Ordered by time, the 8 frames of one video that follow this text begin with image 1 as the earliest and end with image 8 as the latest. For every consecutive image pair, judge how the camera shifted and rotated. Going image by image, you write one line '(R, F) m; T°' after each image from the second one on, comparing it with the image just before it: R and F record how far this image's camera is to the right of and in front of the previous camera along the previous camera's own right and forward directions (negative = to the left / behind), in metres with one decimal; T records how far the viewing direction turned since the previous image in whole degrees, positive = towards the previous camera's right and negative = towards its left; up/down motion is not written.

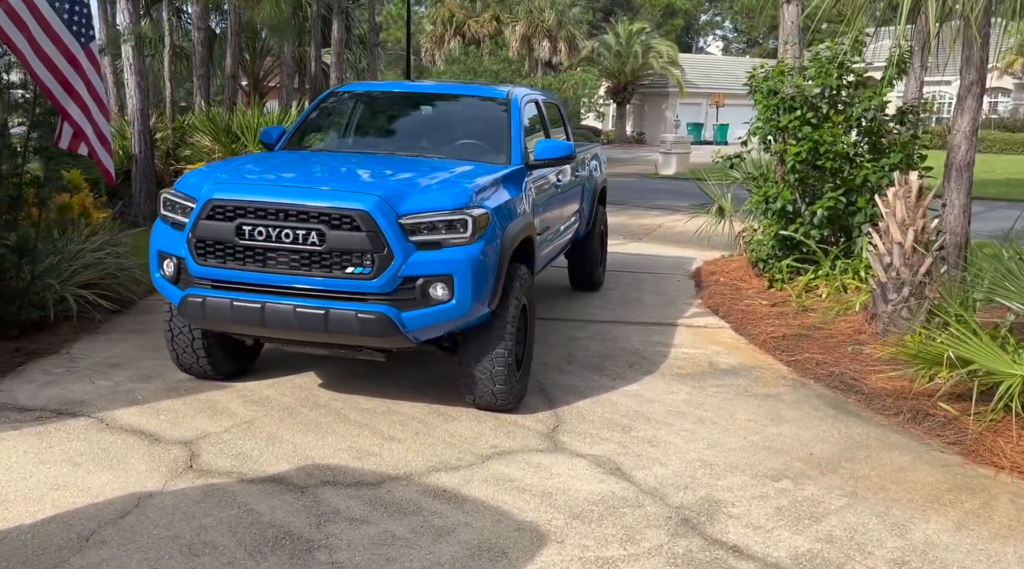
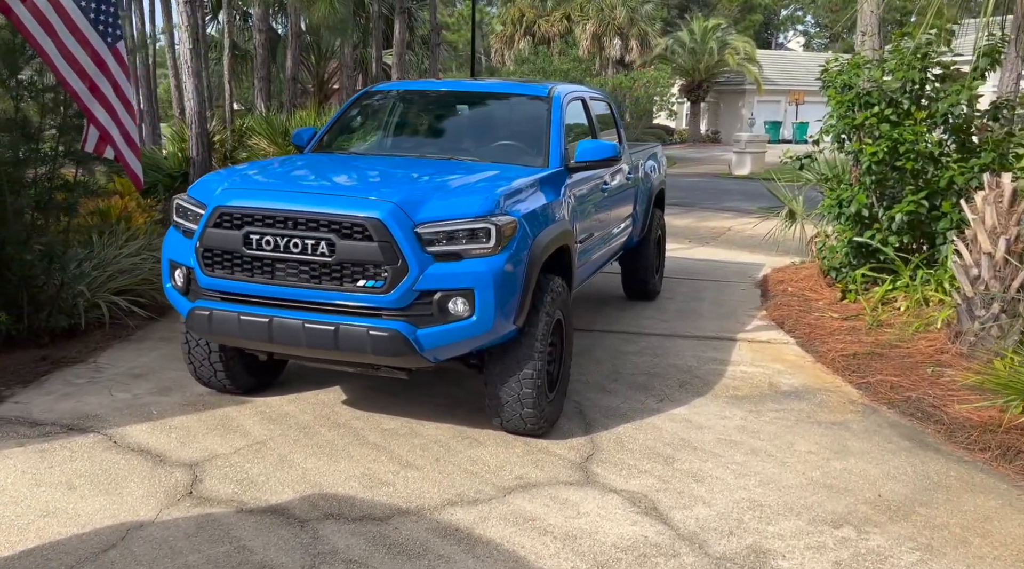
(+0.2, +0.4) m; -5°
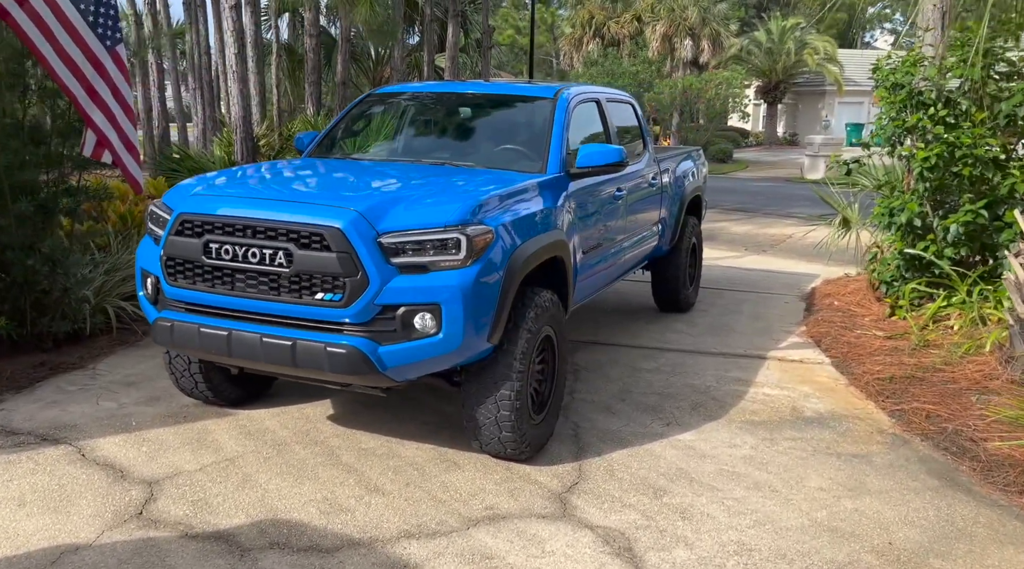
(+0.4, +0.3) m; -5°
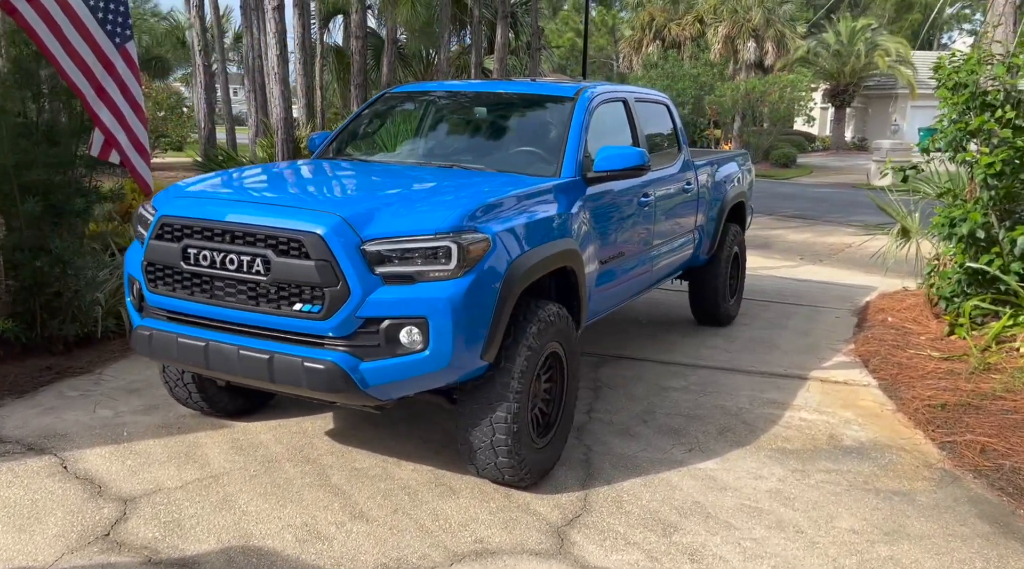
(+0.2, +0.3) m; -4°
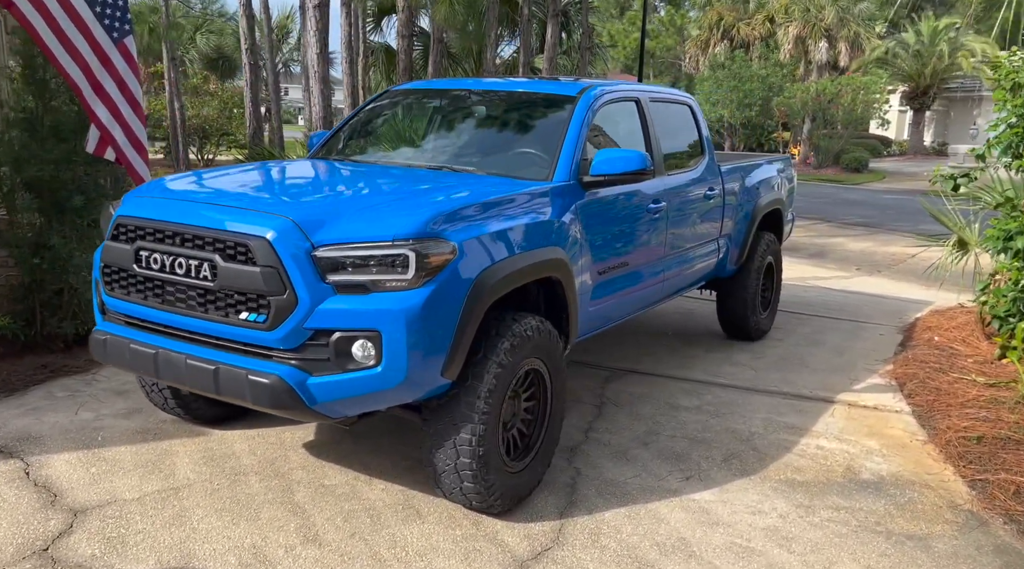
(+0.4, +0.3) m; -5°
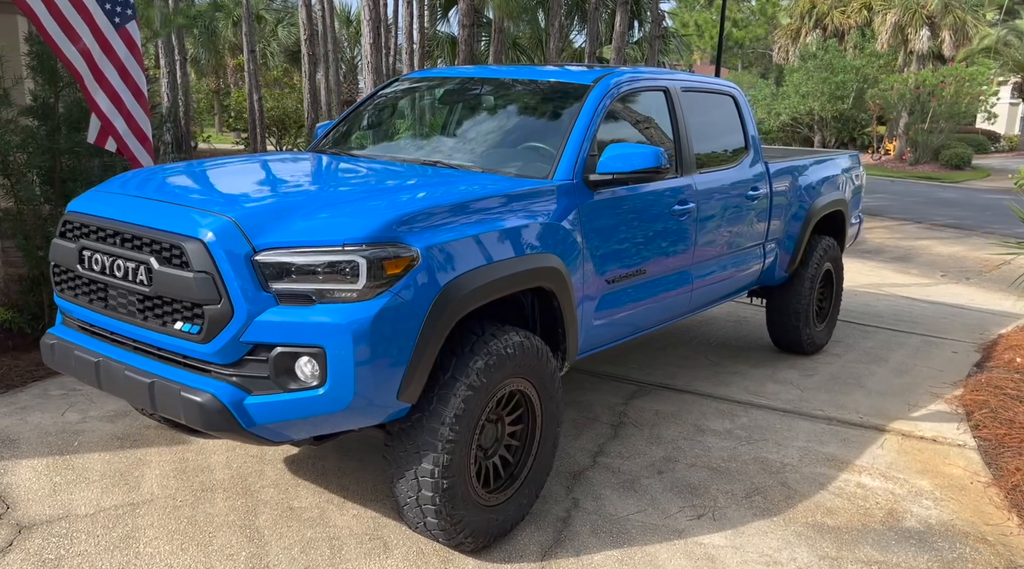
(+0.4, +0.4) m; -6°
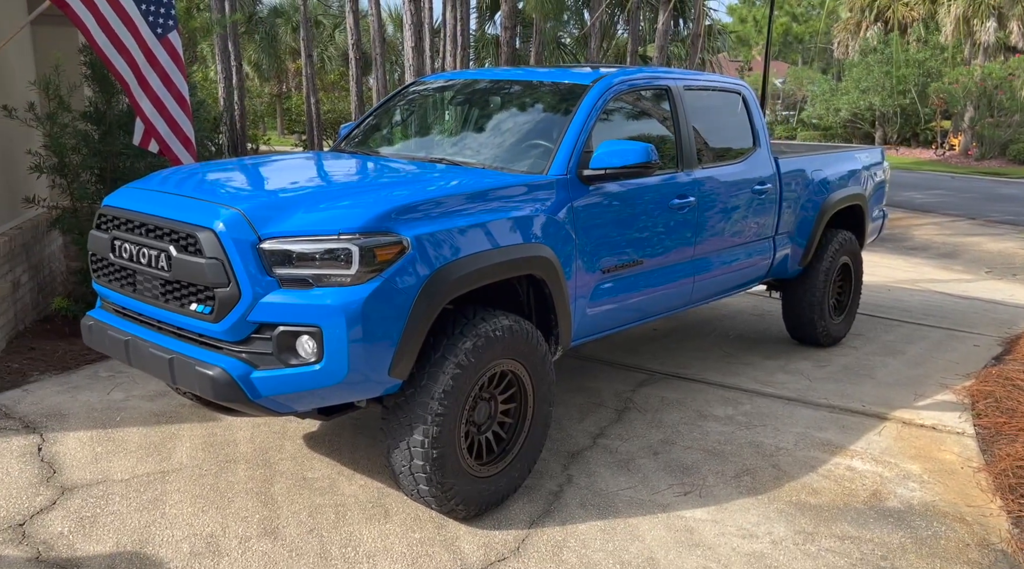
(+0.3, -0.2) m; -4°
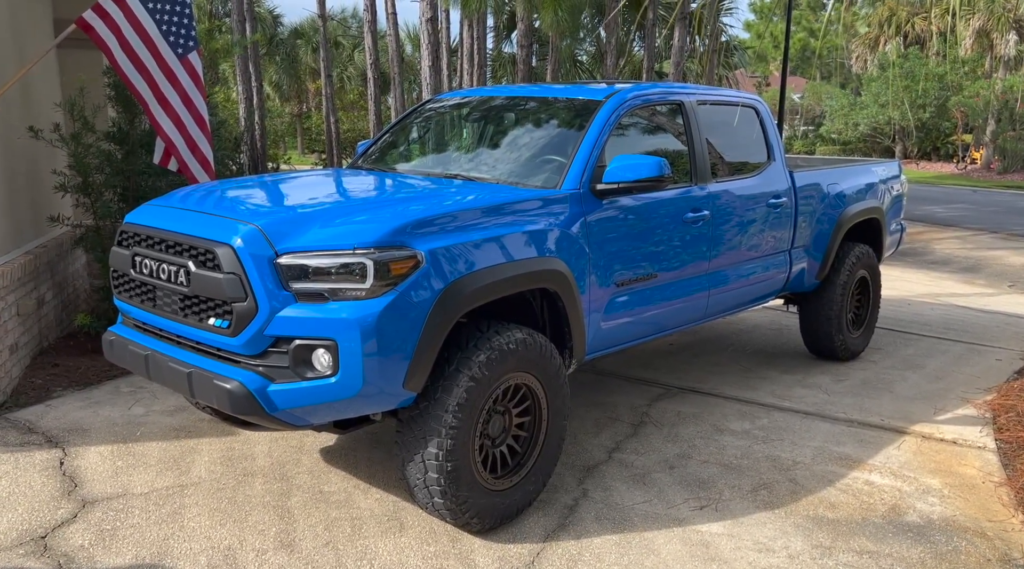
(0.0, 0.0) m; -1°
